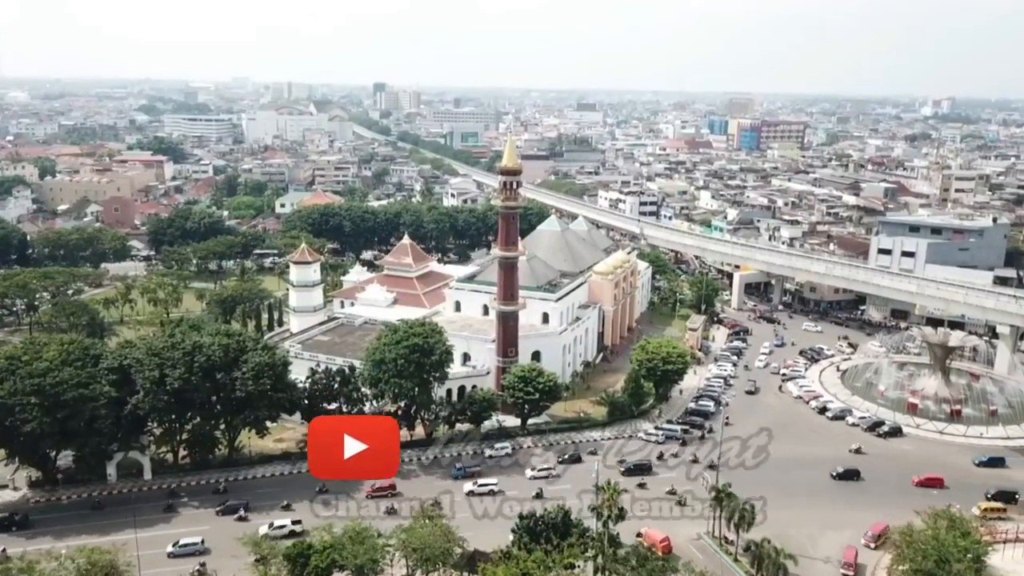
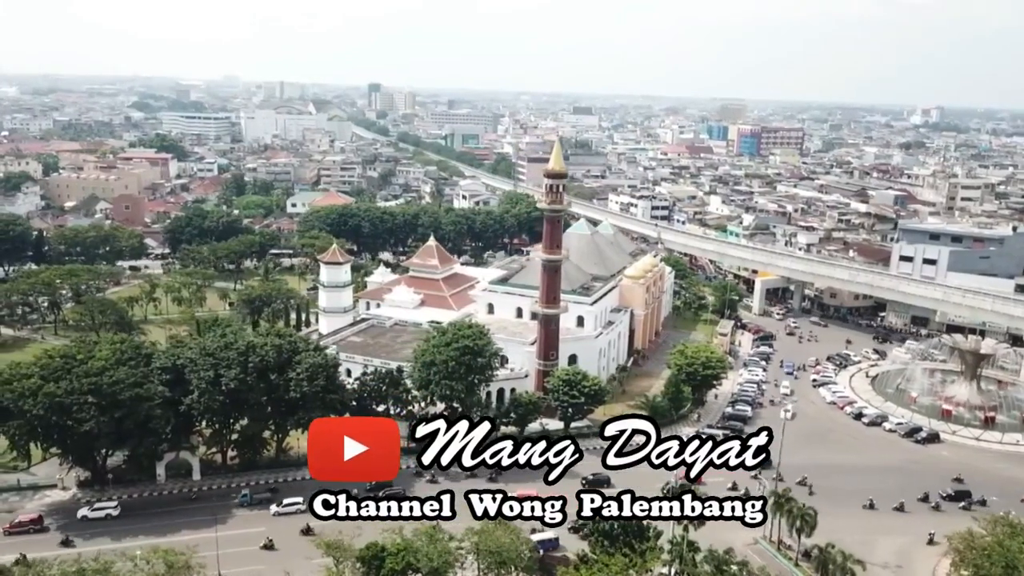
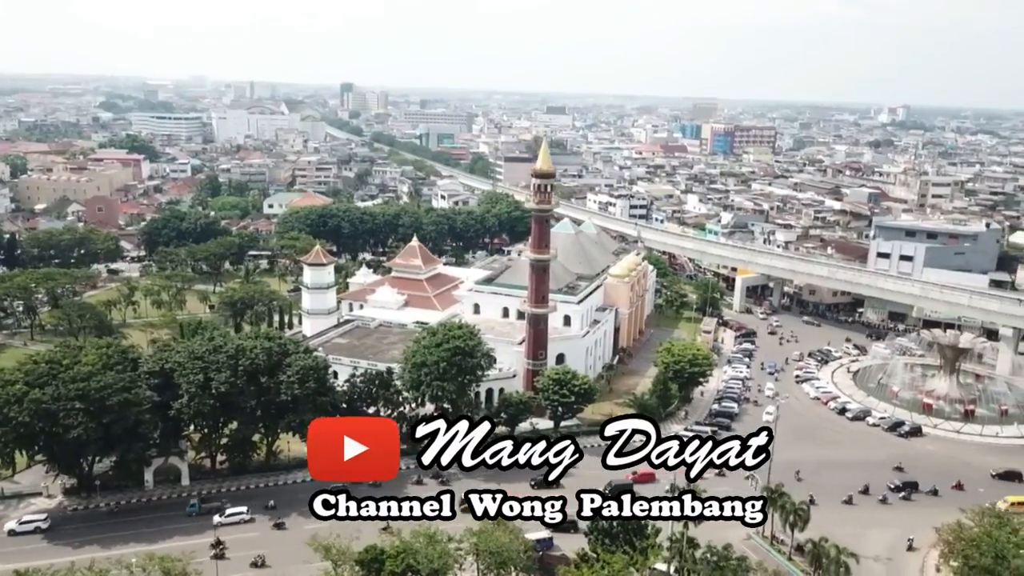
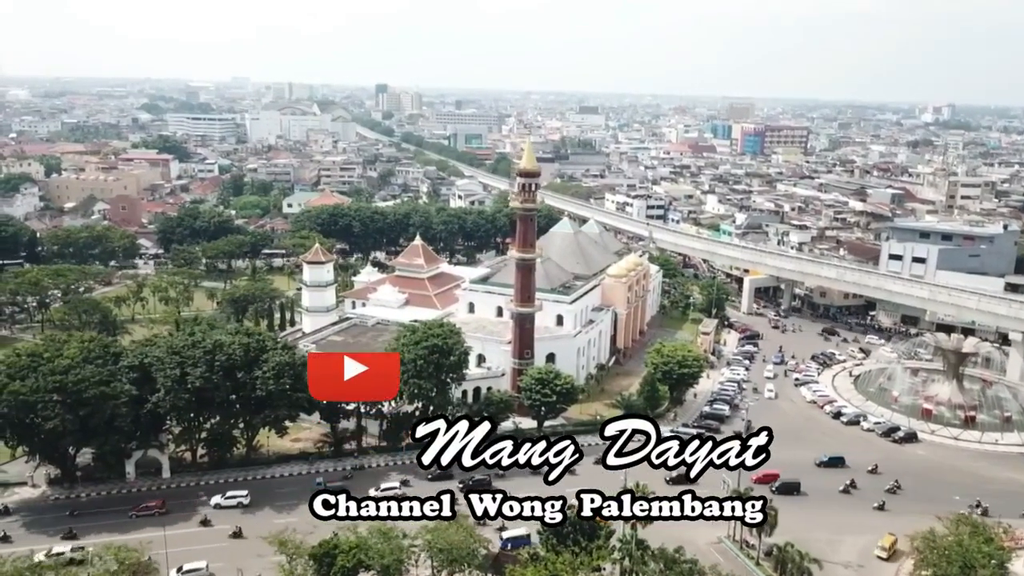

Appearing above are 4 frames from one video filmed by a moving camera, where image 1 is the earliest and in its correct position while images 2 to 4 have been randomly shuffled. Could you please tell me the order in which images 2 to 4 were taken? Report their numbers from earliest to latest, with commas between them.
4, 2, 3
